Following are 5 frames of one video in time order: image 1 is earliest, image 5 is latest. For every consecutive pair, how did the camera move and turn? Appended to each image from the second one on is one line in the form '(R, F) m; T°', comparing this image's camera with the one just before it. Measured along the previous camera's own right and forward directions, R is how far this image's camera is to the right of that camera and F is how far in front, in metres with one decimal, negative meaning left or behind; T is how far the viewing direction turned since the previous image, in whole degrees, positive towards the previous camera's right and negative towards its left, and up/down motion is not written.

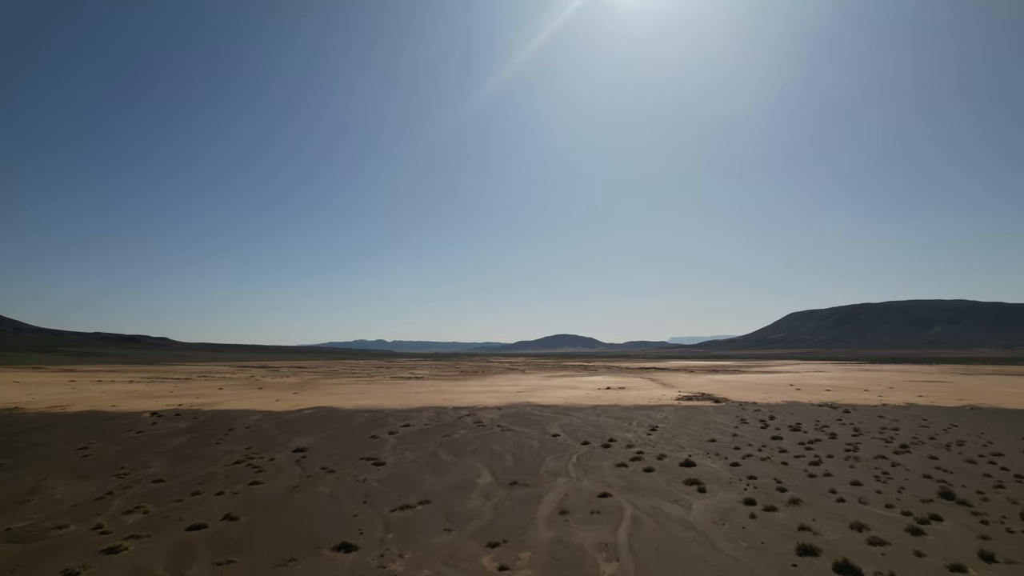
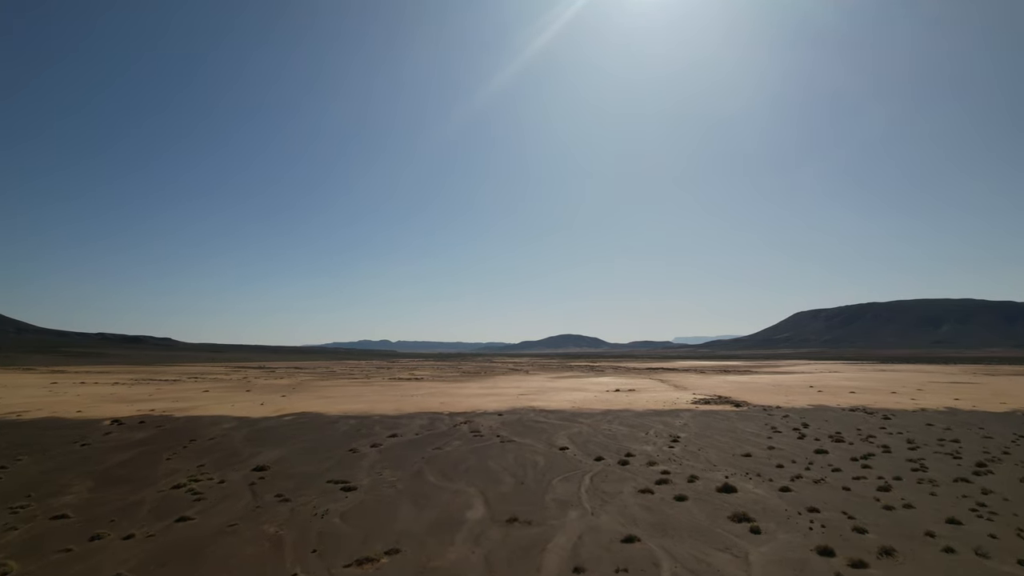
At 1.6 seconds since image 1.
(+0.1, +2.5) m; 0°
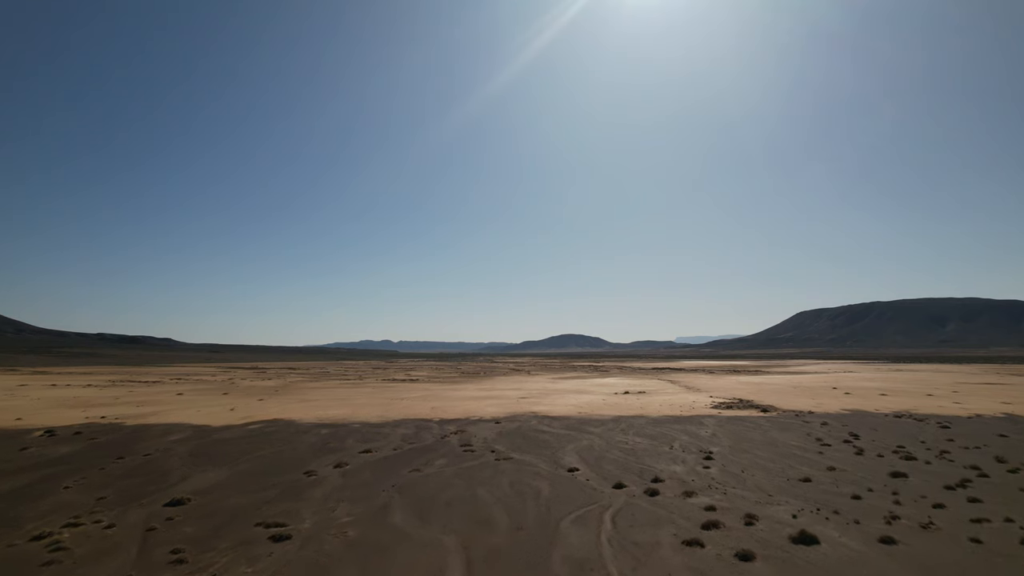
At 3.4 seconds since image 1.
(+0.1, +3.2) m; 0°
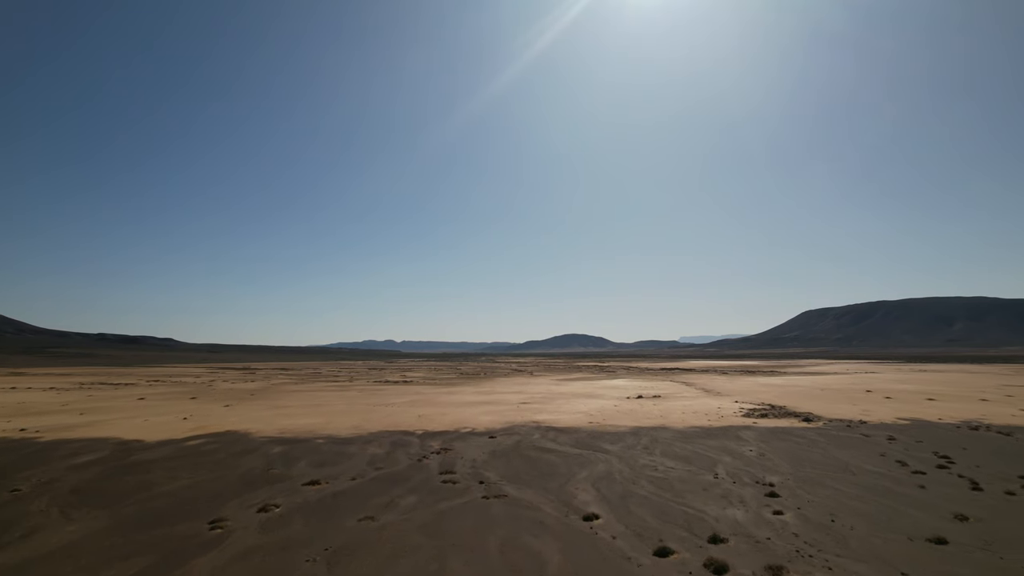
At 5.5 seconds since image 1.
(+0.2, +3.9) m; 0°
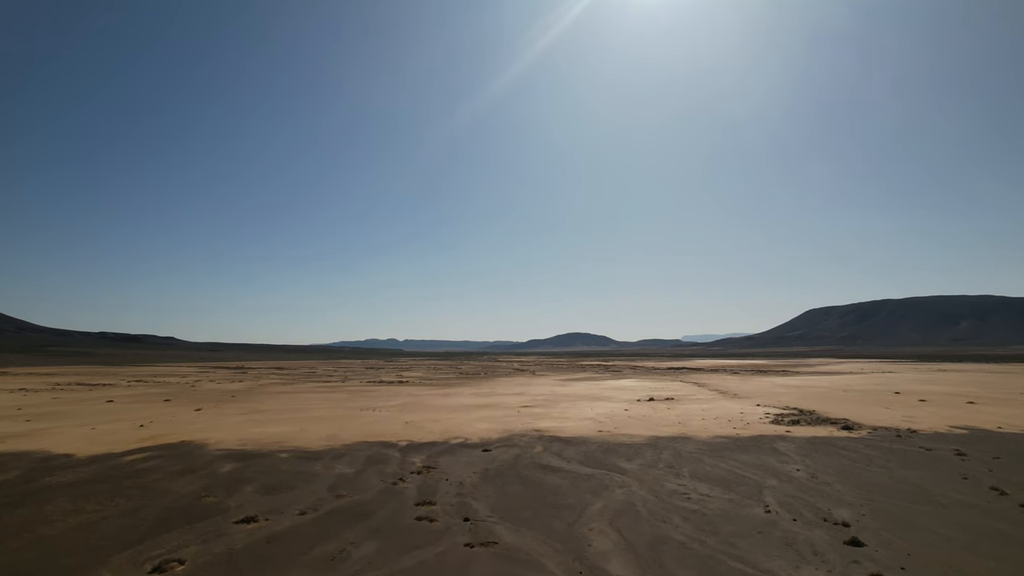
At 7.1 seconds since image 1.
(+0.1, +2.7) m; 0°
